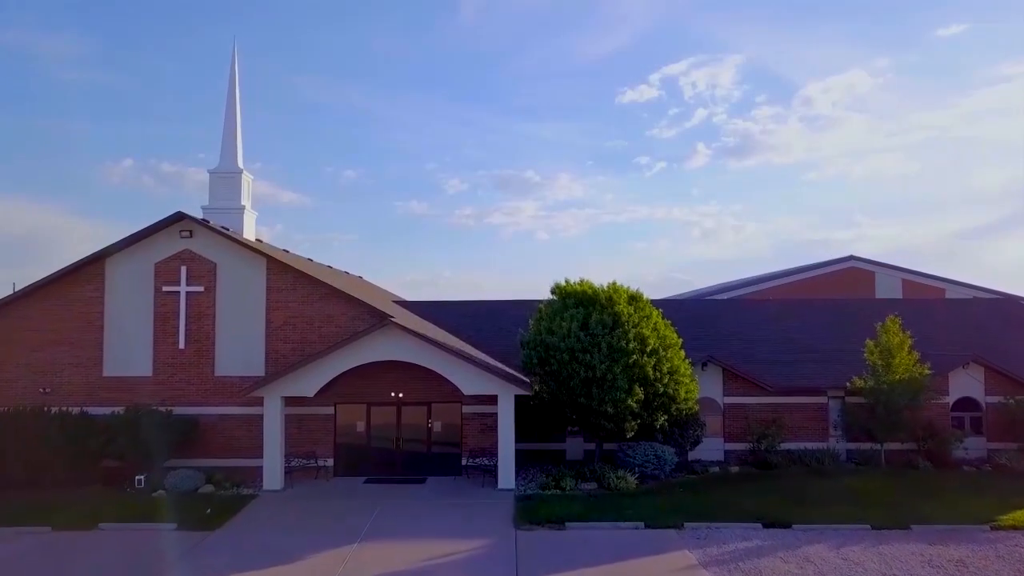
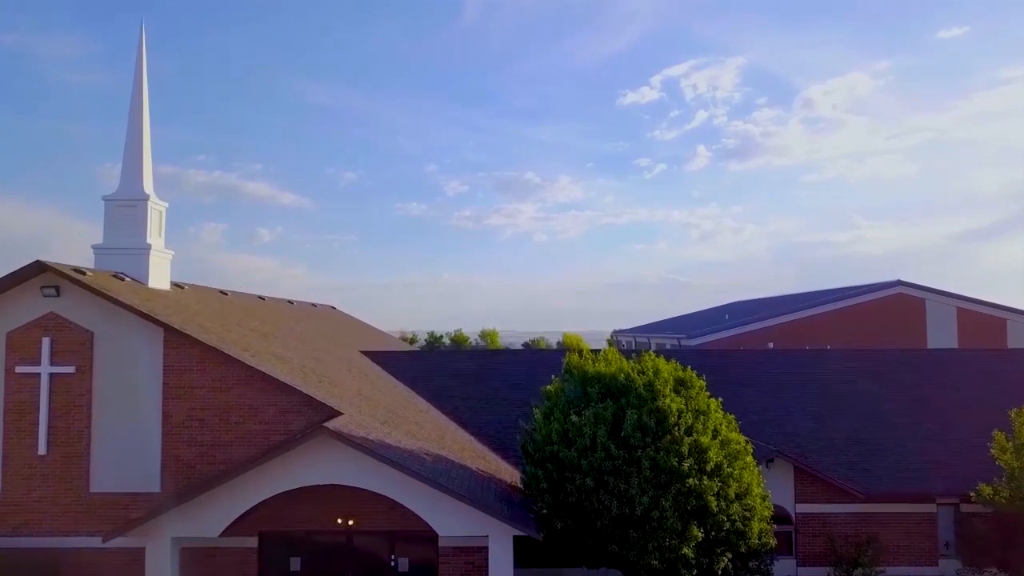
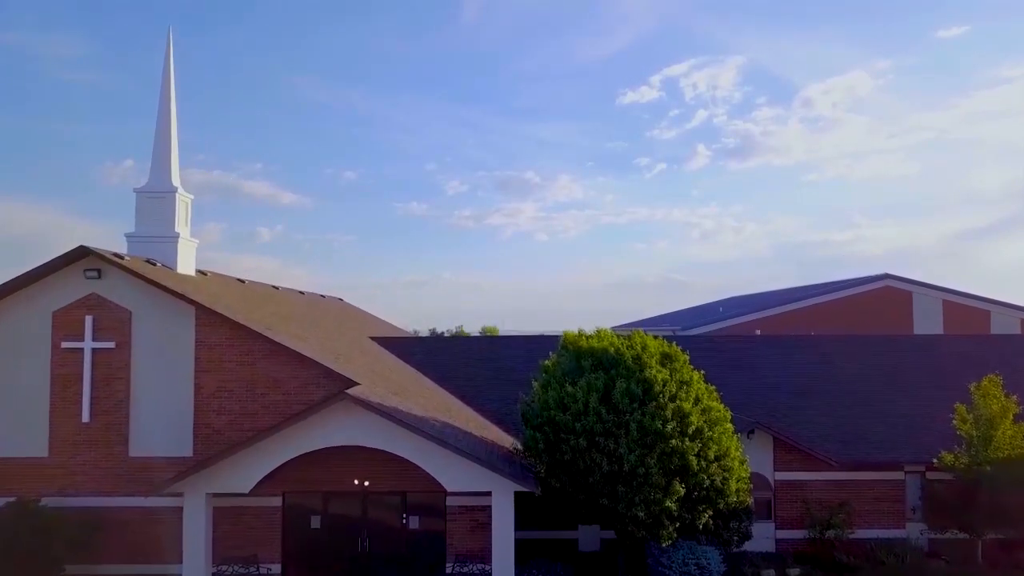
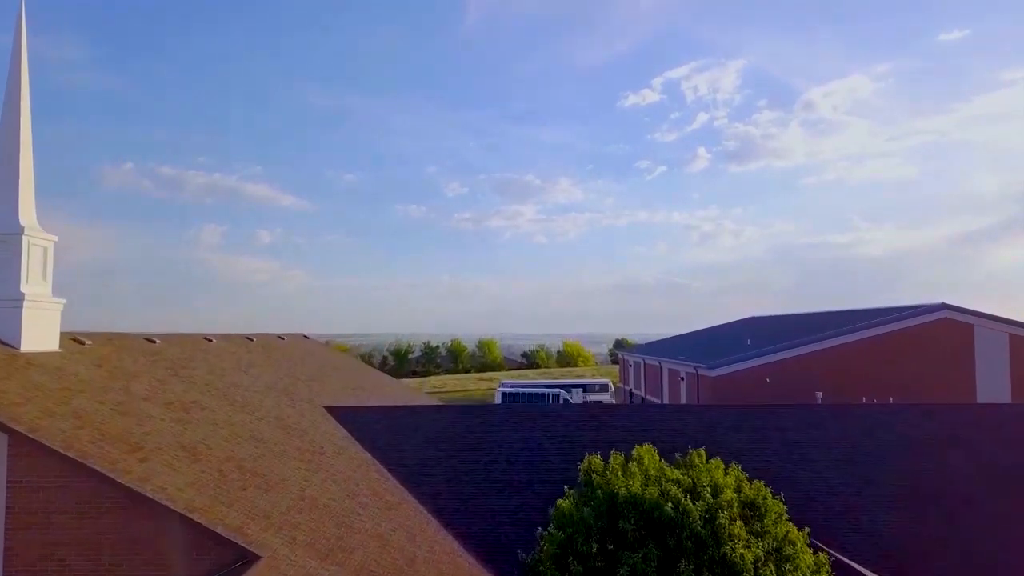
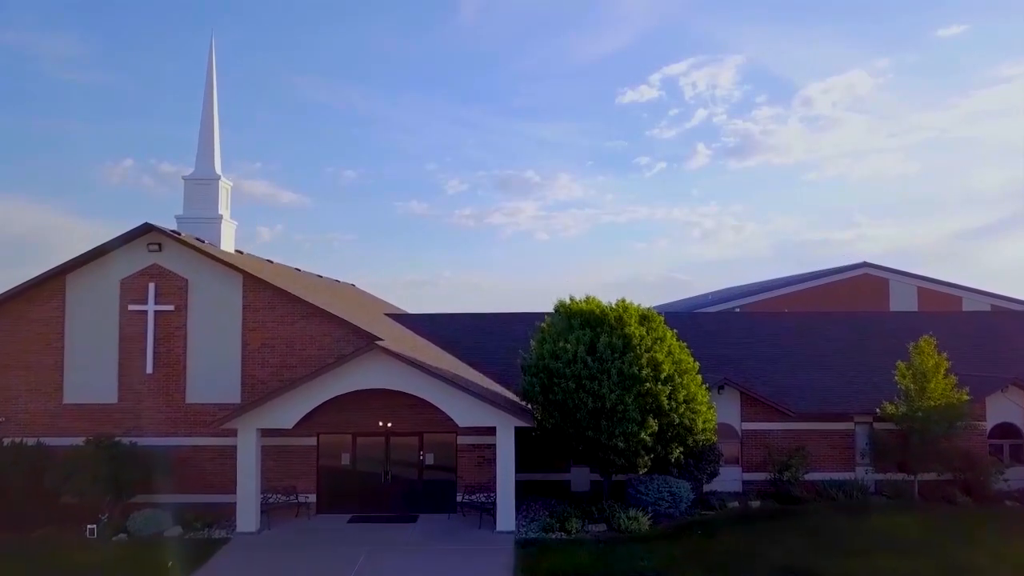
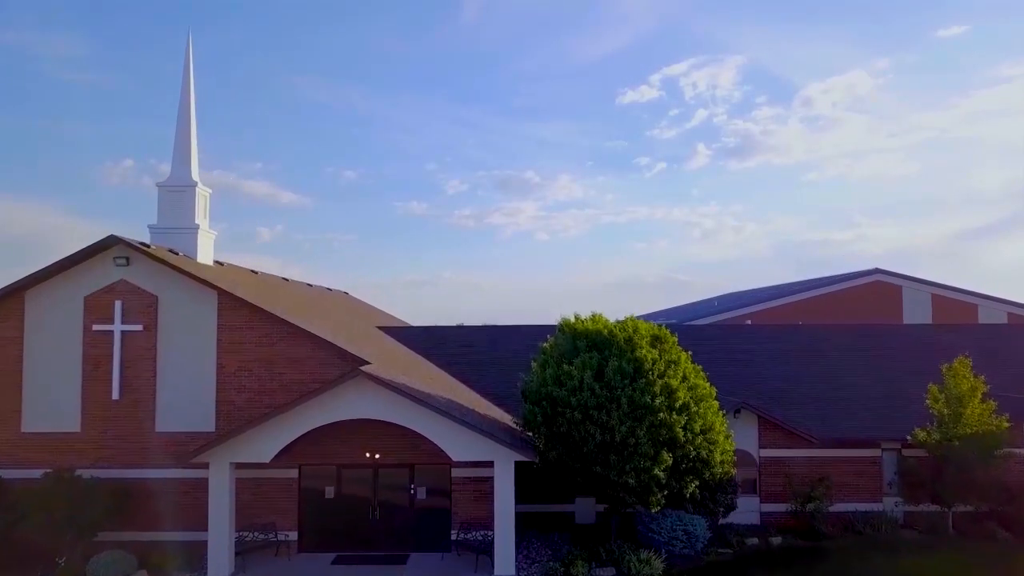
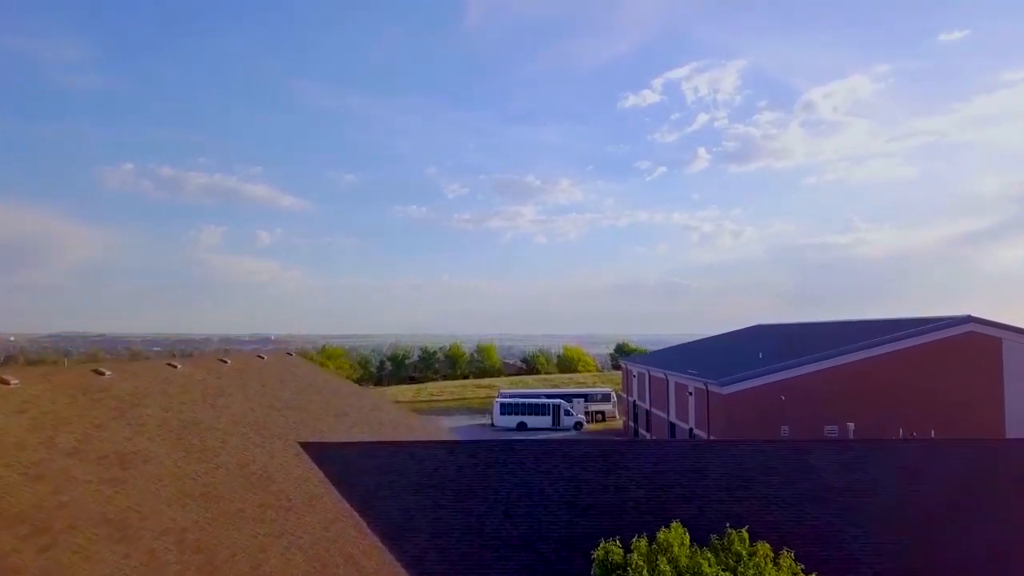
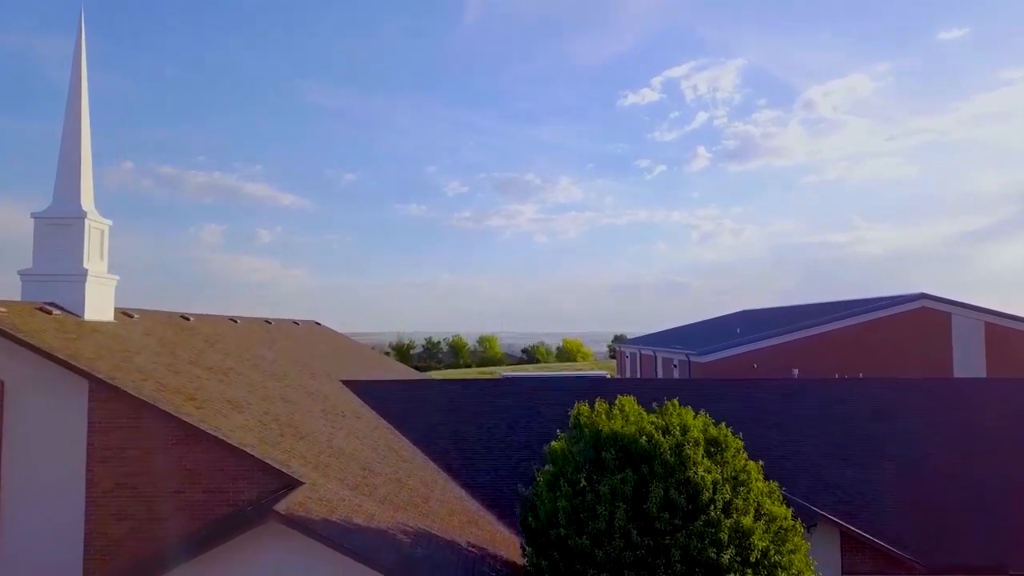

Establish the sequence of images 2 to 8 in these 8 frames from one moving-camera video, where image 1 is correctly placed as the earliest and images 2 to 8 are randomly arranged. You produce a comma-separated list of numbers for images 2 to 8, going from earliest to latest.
5, 6, 3, 2, 8, 4, 7
